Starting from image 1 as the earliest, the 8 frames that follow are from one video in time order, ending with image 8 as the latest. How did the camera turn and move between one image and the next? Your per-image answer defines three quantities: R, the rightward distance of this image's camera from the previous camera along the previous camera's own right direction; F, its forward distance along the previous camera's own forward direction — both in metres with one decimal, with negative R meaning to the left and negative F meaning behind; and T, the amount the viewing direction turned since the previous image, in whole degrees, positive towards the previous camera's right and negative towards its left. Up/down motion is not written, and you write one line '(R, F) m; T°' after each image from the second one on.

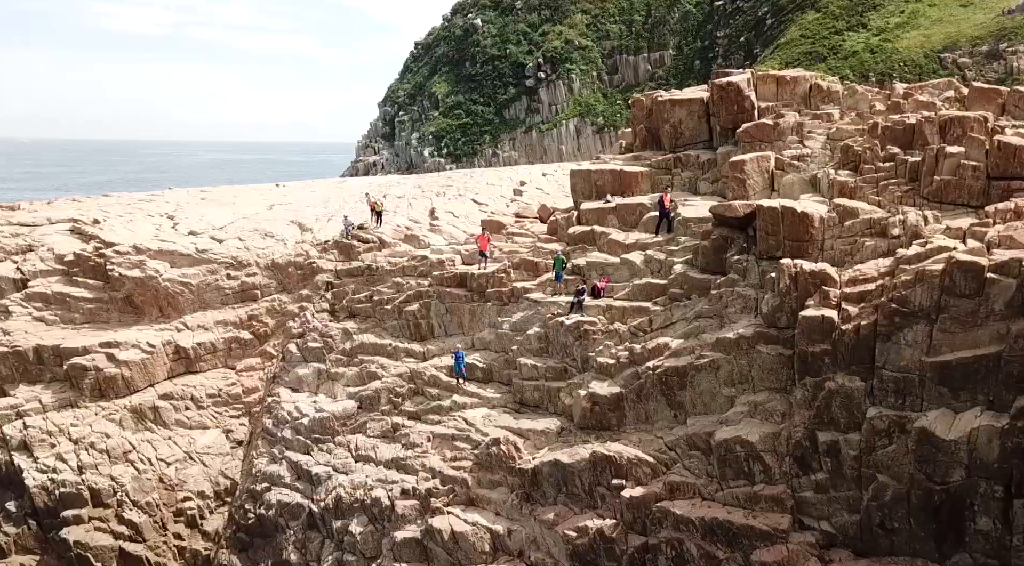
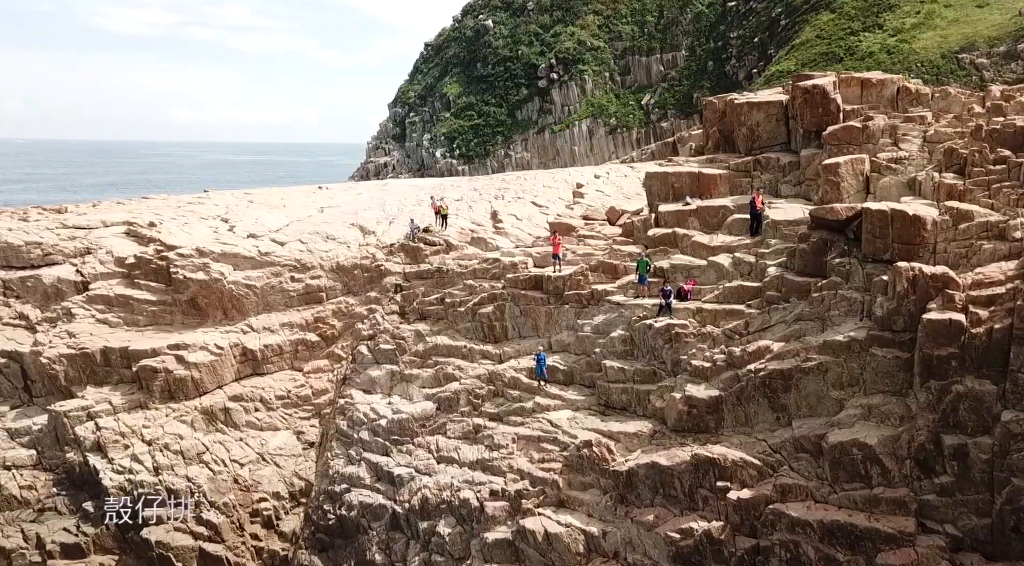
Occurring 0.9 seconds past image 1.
(-1.7, -0.1) m; 0°
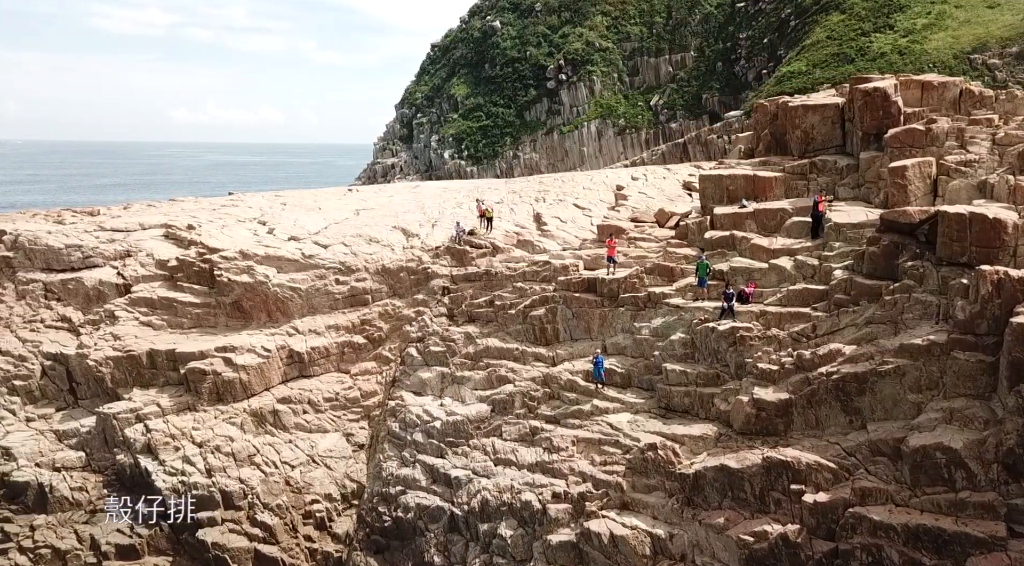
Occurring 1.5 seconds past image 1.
(-1.2, 0.0) m; 0°
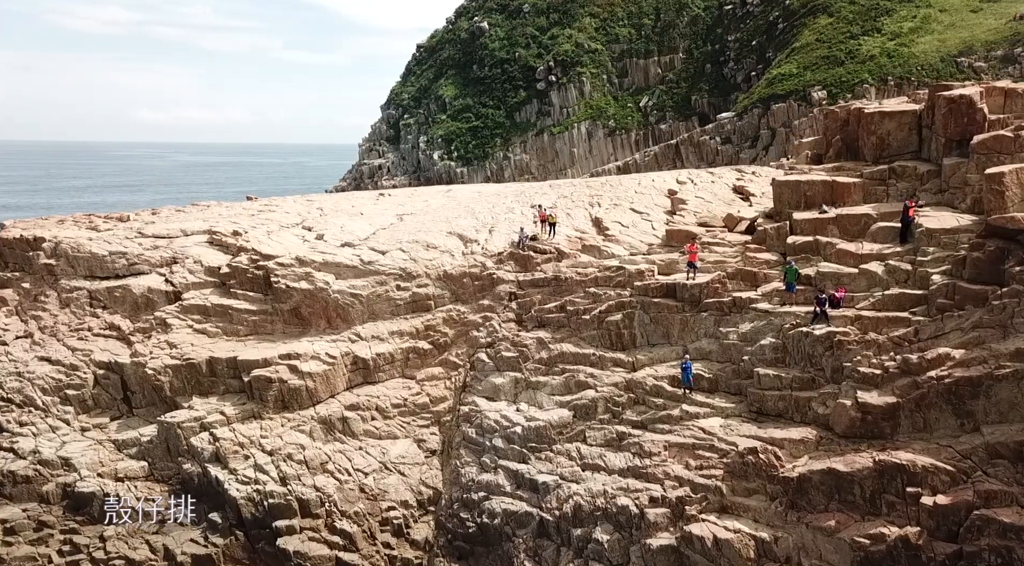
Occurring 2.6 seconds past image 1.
(-2.4, 0.0) m; +2°
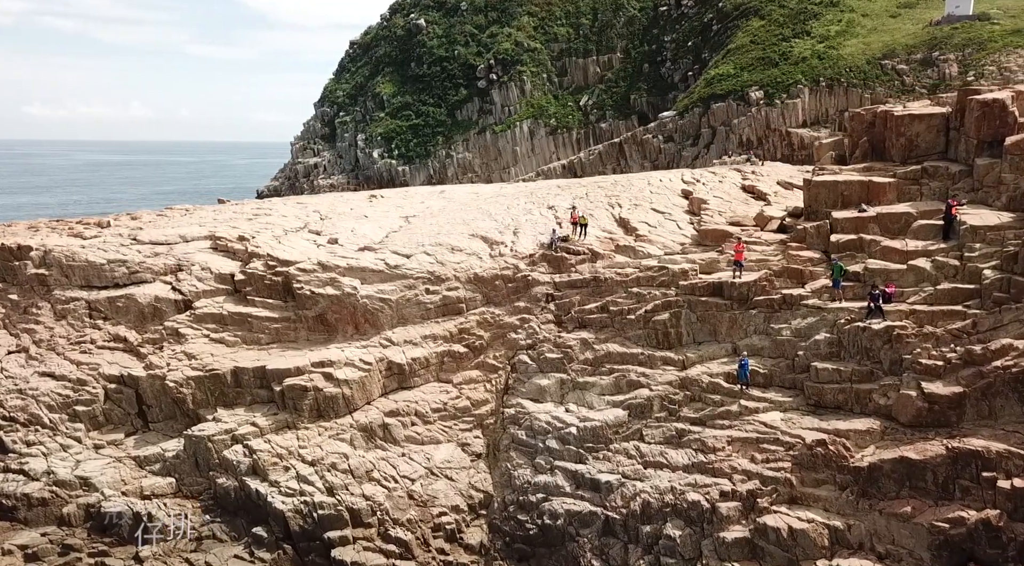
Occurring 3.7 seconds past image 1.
(-2.9, +0.1) m; +5°
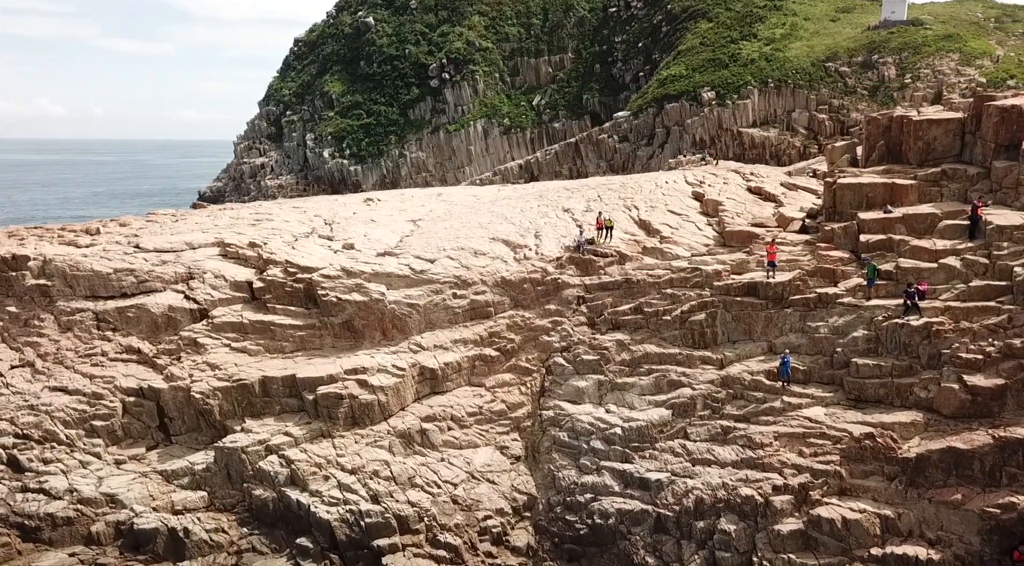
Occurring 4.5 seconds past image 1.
(-2.4, -0.1) m; +4°
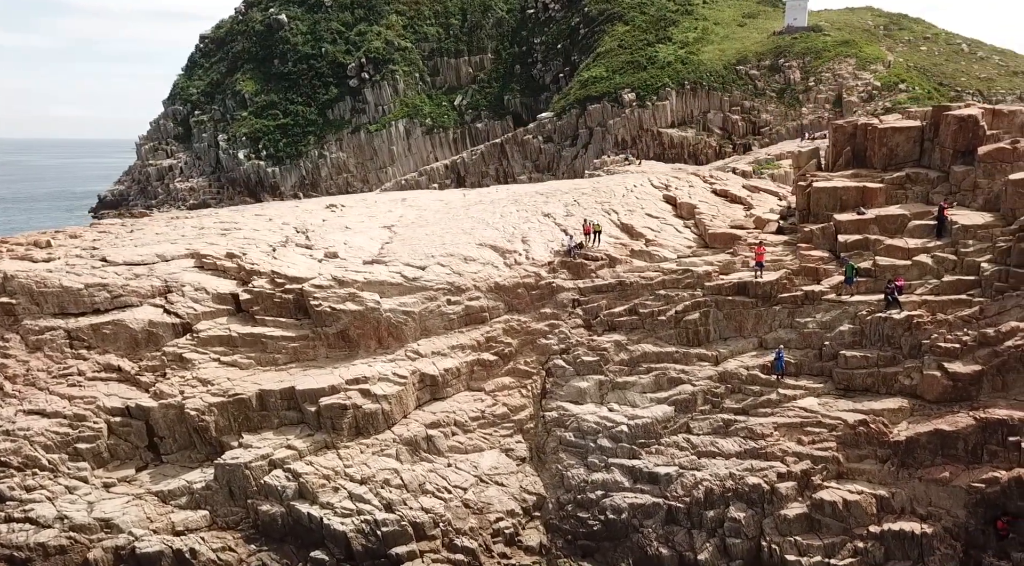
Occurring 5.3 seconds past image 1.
(-2.4, -0.3) m; +6°
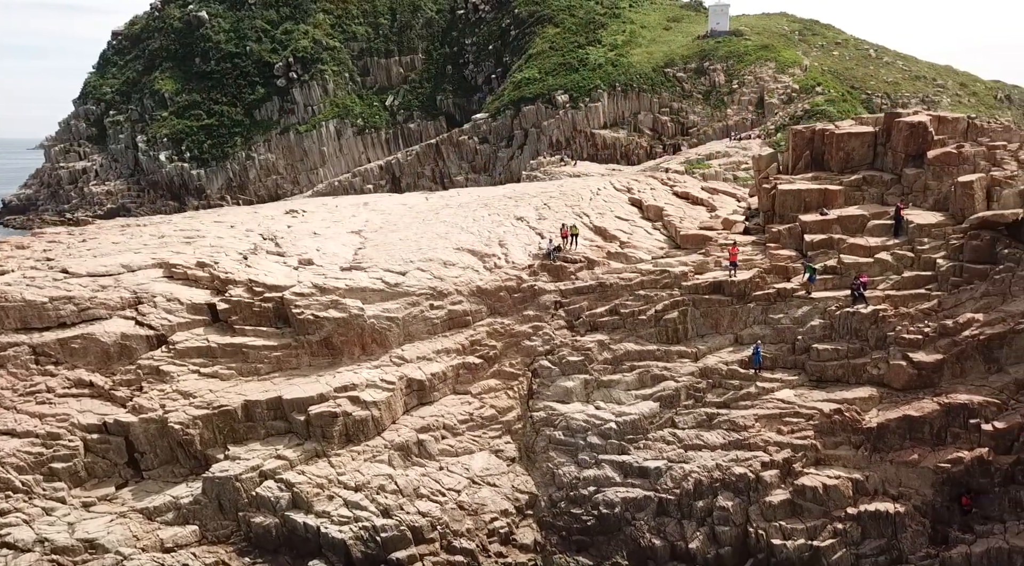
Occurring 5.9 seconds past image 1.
(-1.7, -0.3) m; +6°
